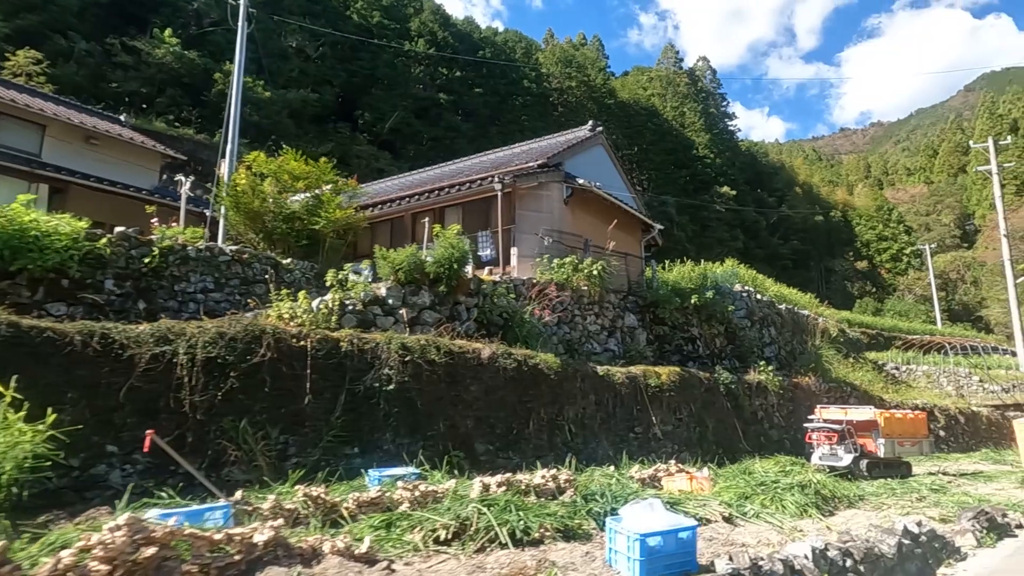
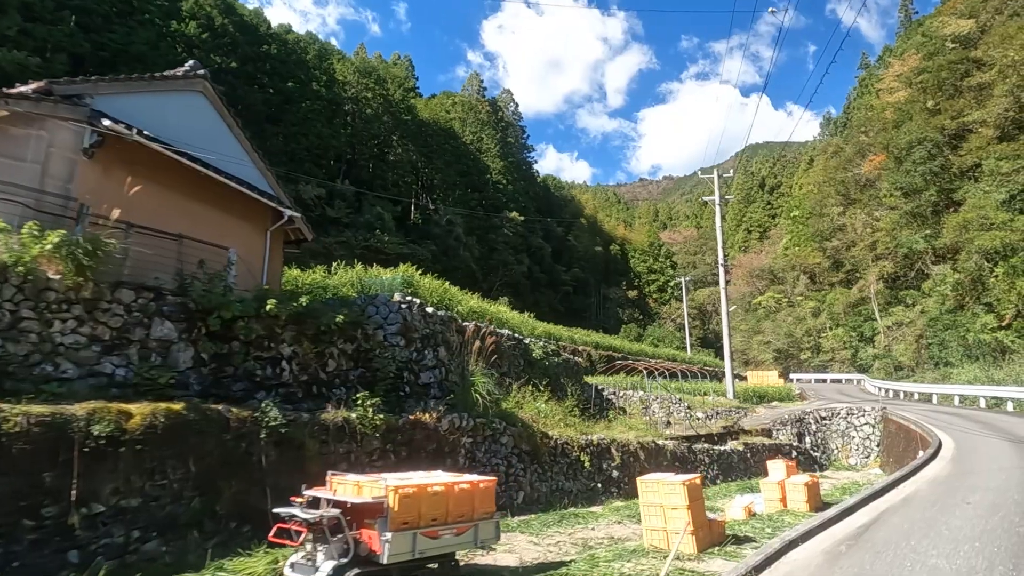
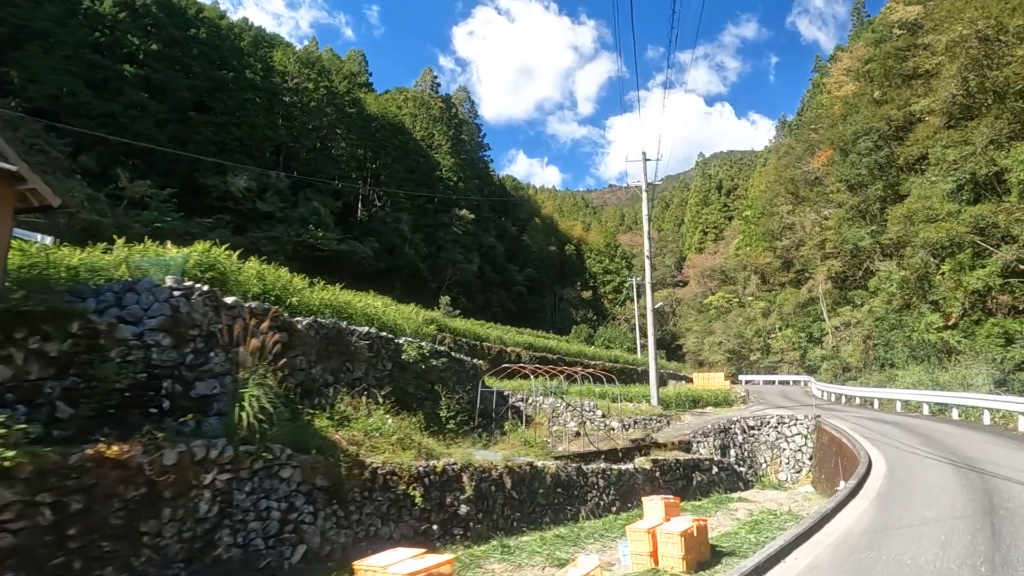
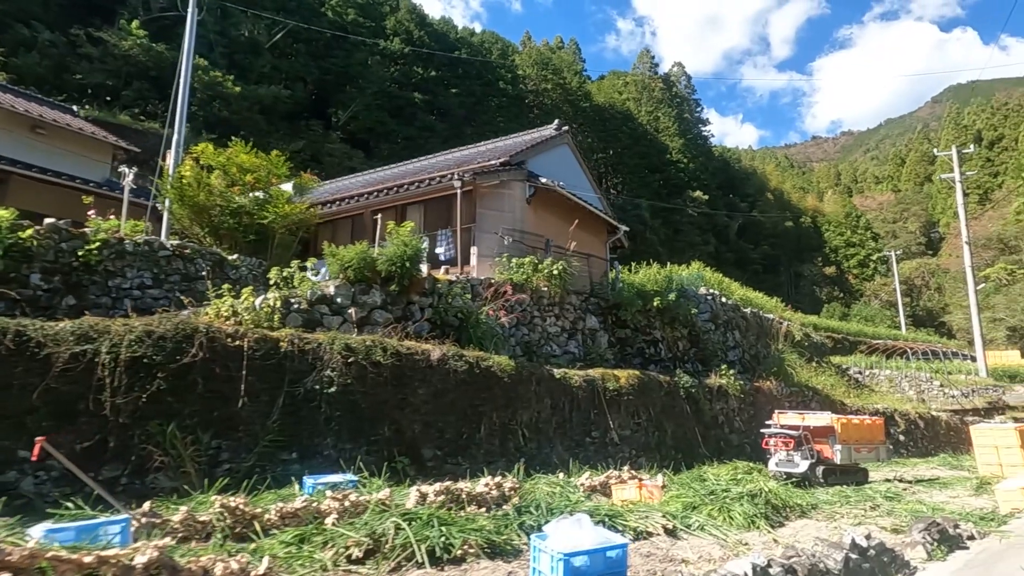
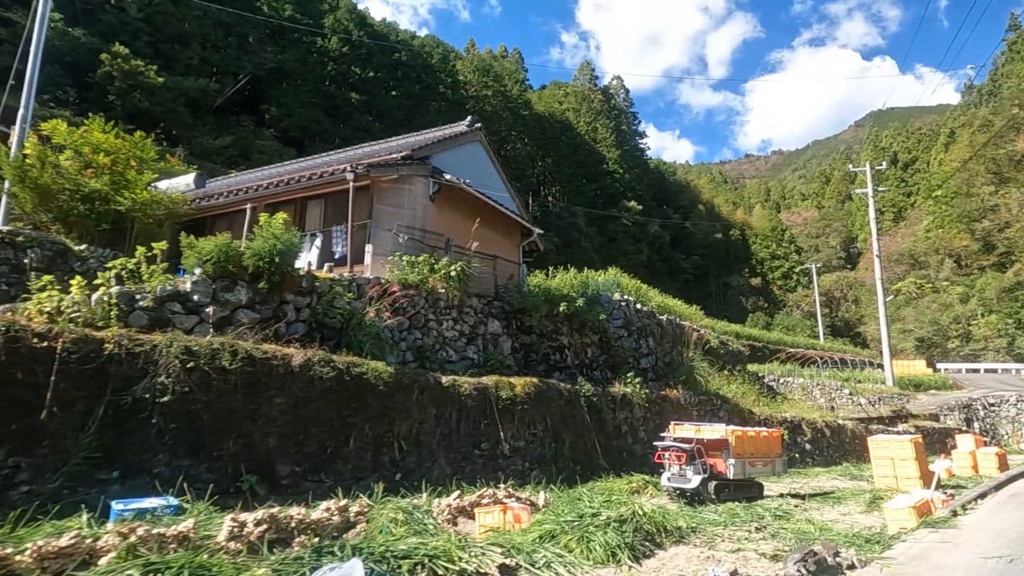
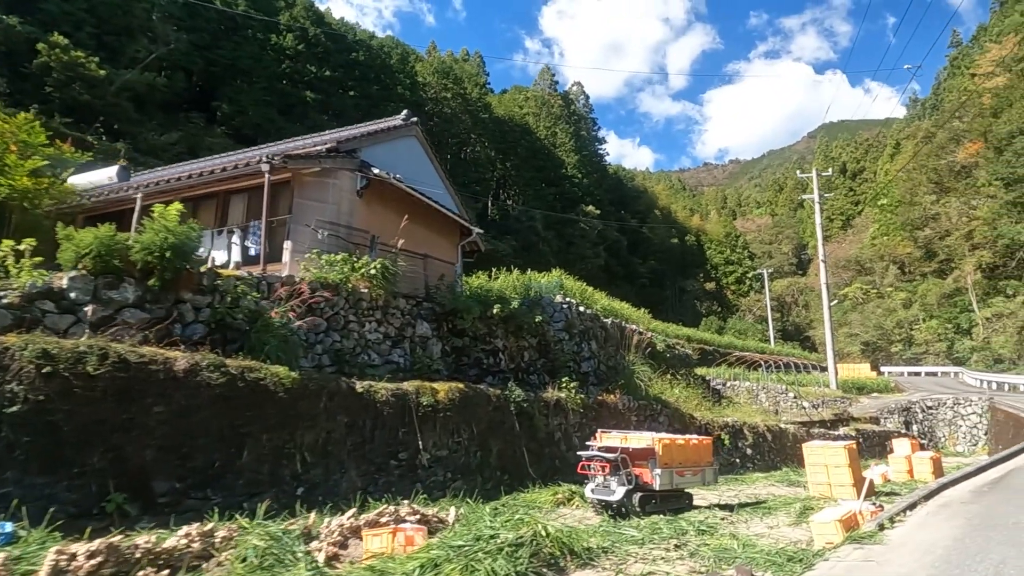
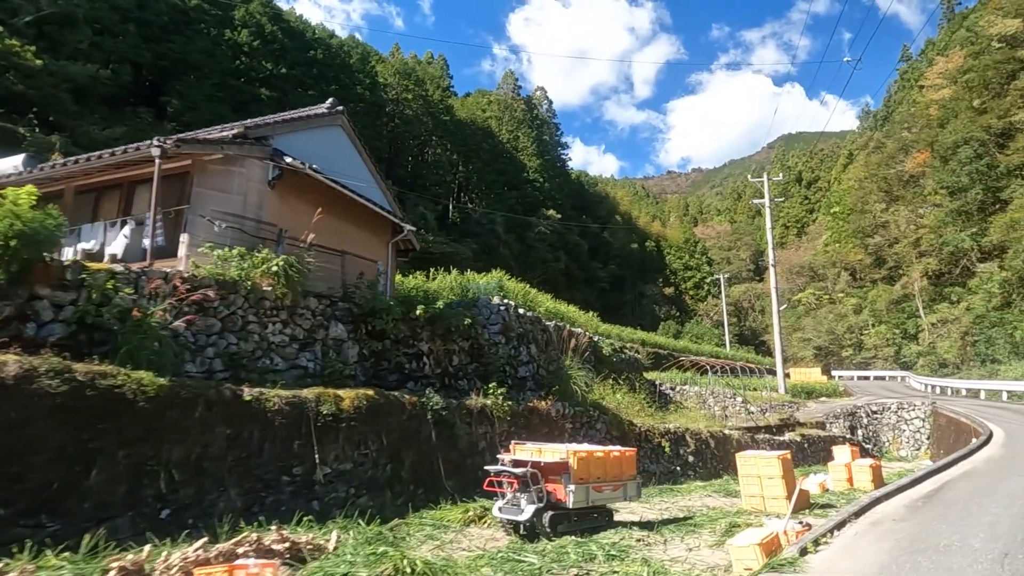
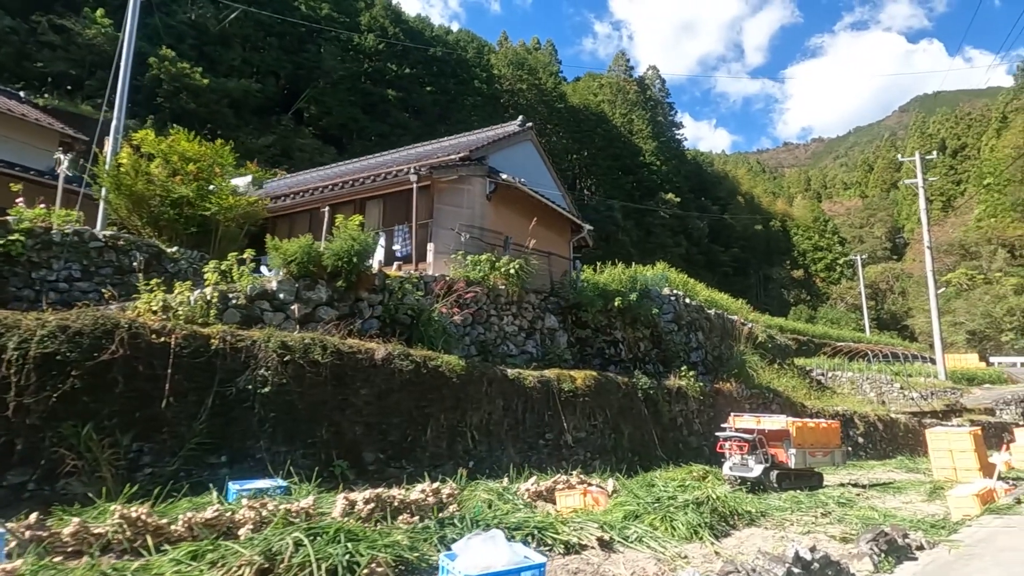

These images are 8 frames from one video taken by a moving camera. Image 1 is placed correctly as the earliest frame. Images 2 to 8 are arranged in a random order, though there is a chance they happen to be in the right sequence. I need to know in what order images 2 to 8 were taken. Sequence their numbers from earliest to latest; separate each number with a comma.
4, 8, 5, 6, 7, 2, 3
